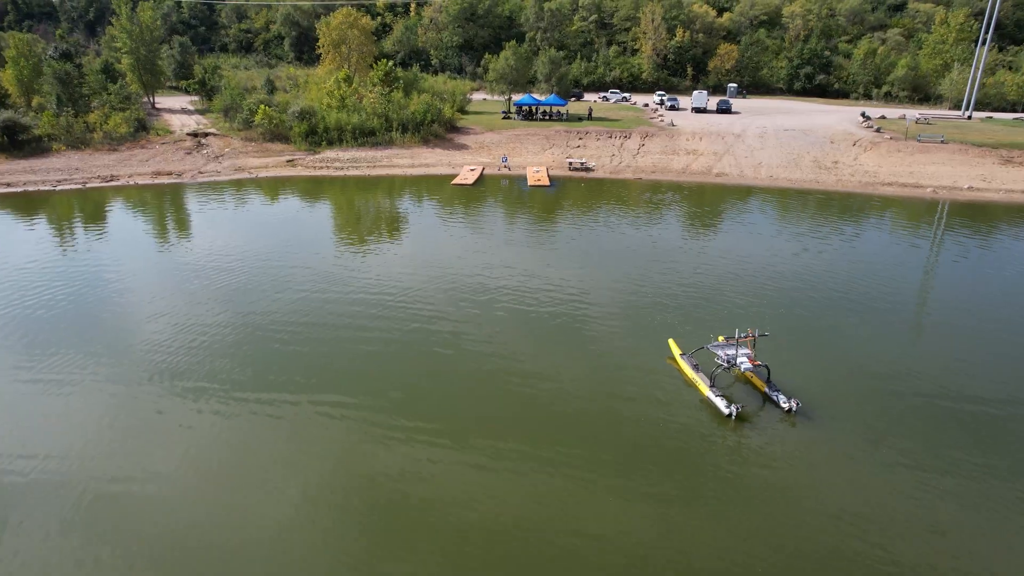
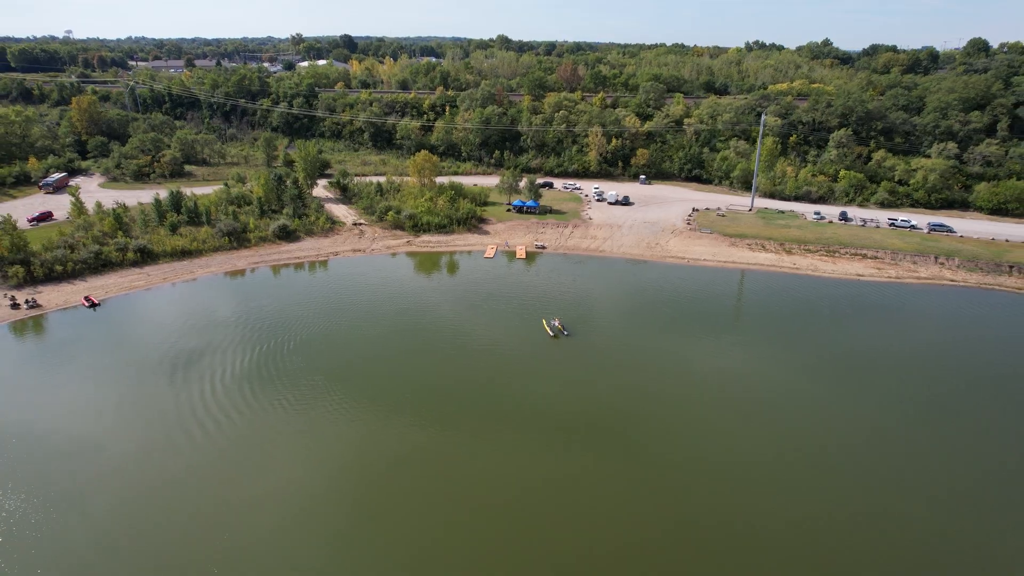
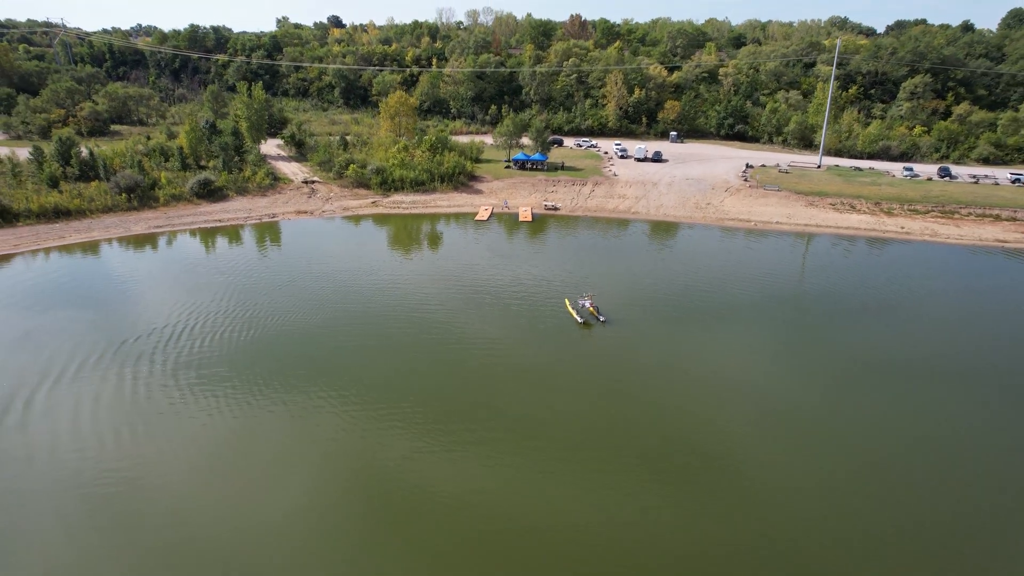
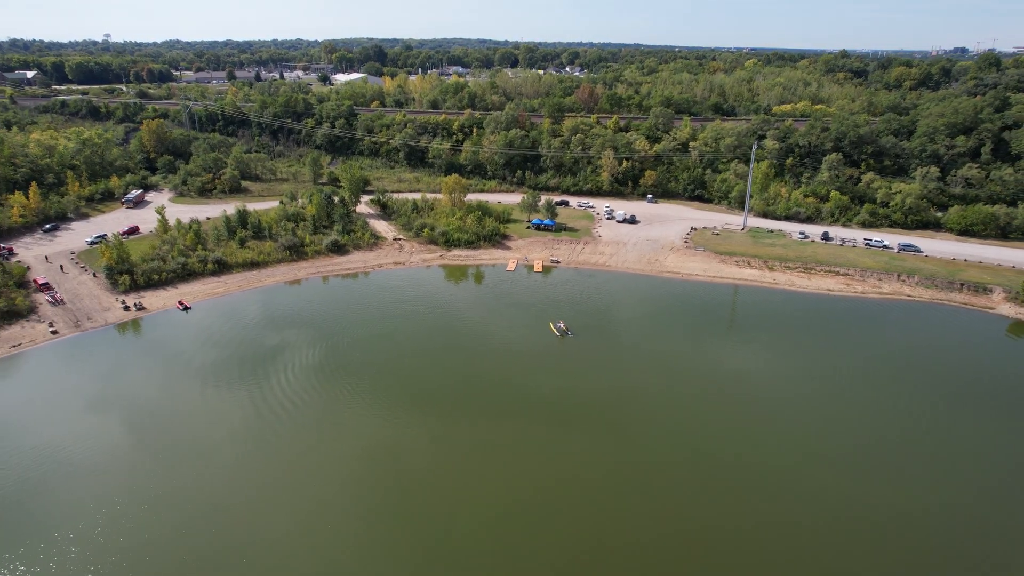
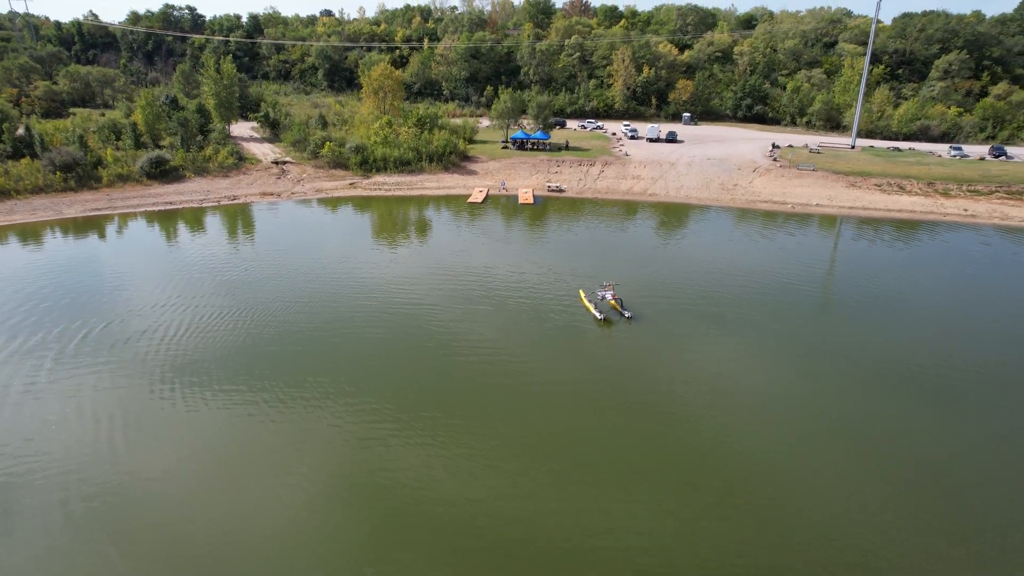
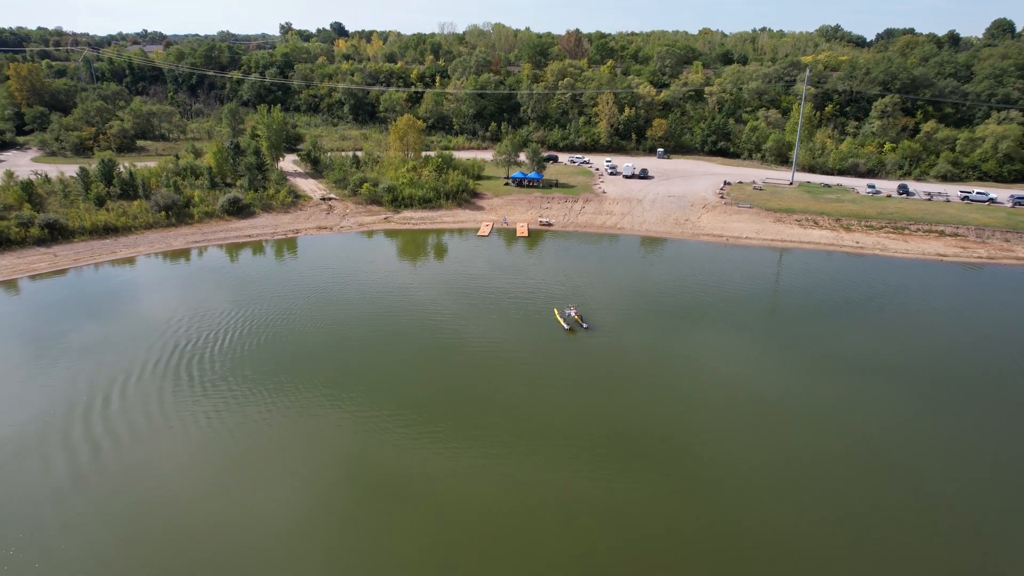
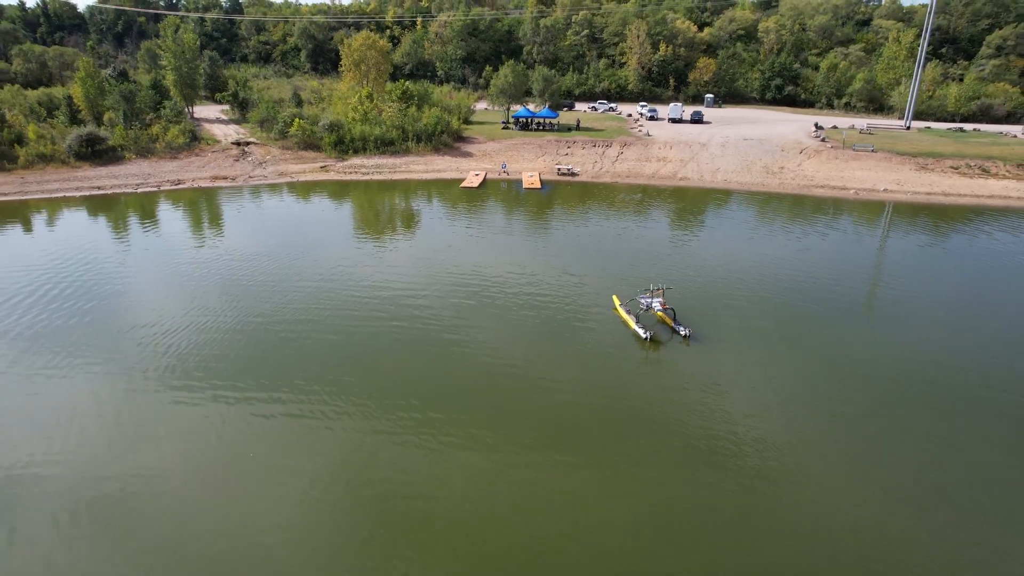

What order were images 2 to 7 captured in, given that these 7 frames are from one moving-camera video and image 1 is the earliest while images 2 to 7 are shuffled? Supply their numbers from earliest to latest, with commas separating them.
7, 5, 3, 6, 2, 4
